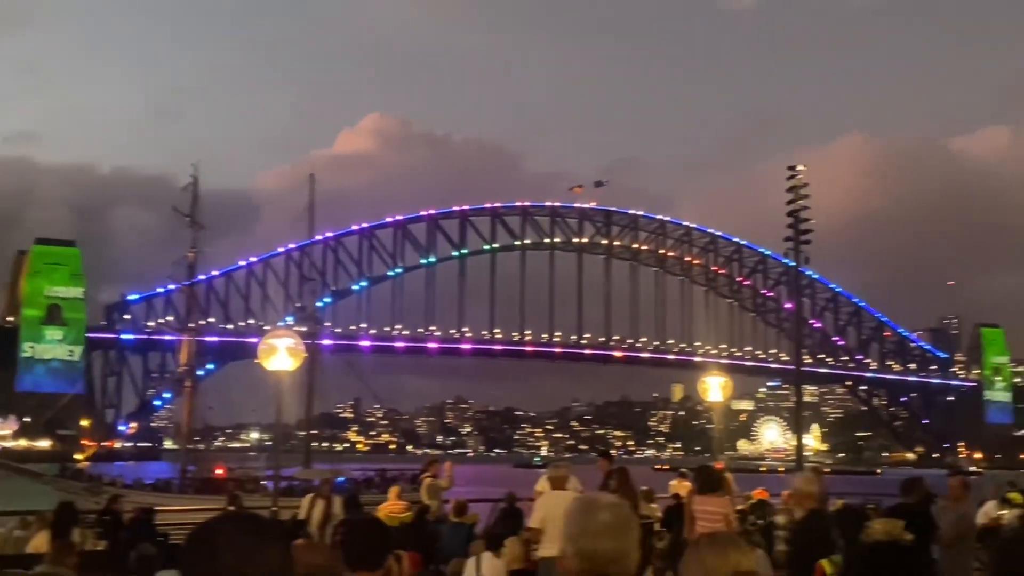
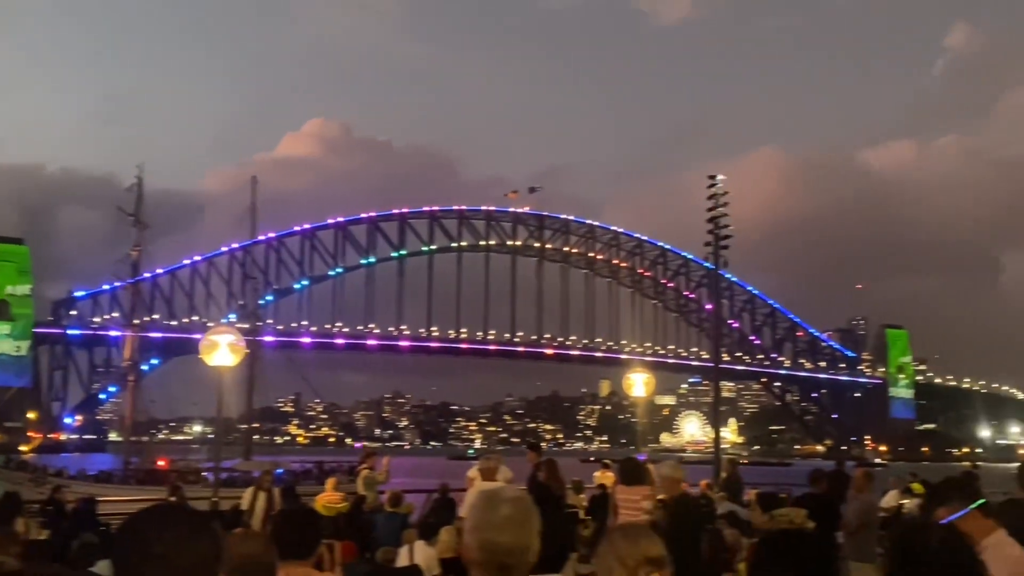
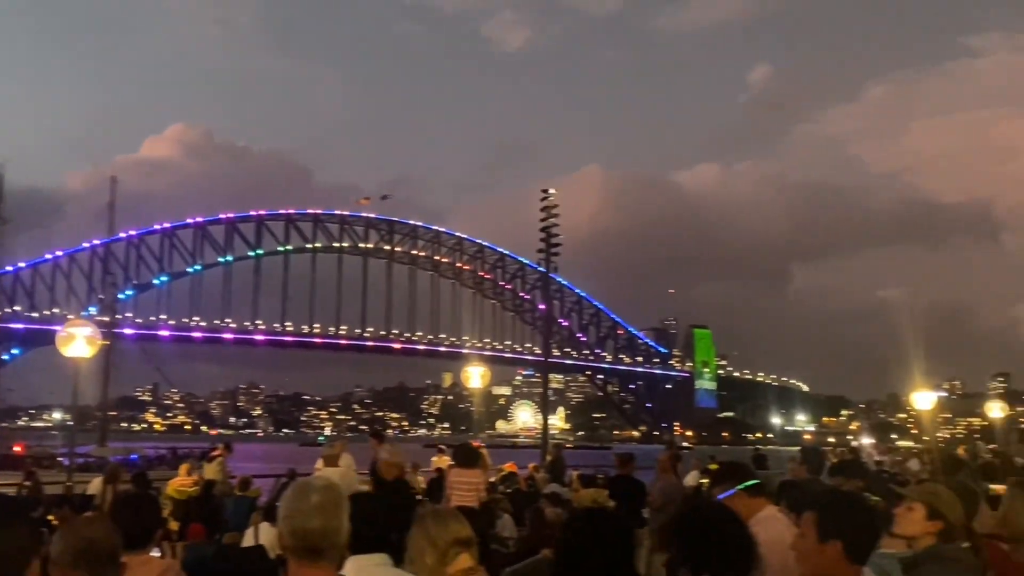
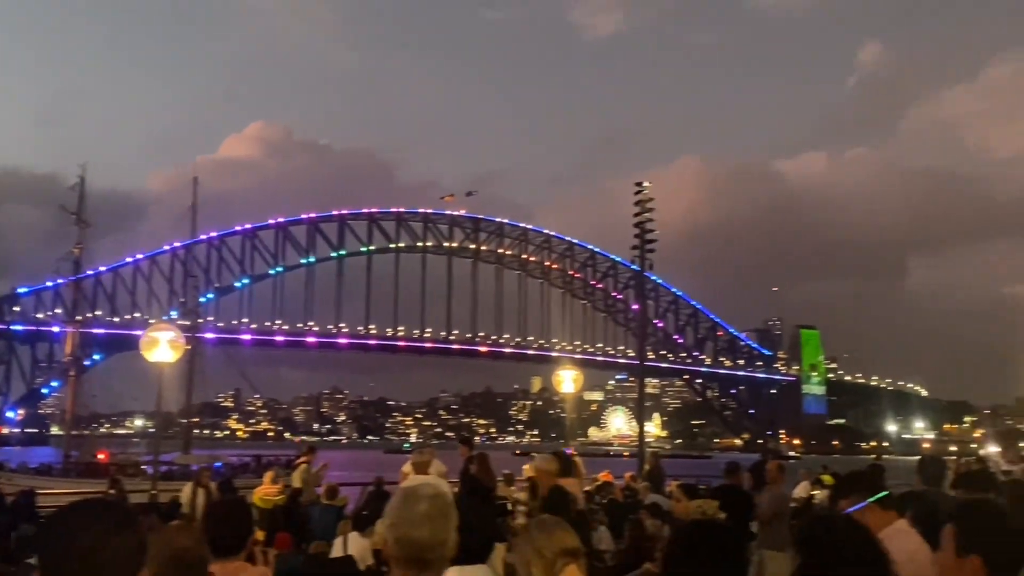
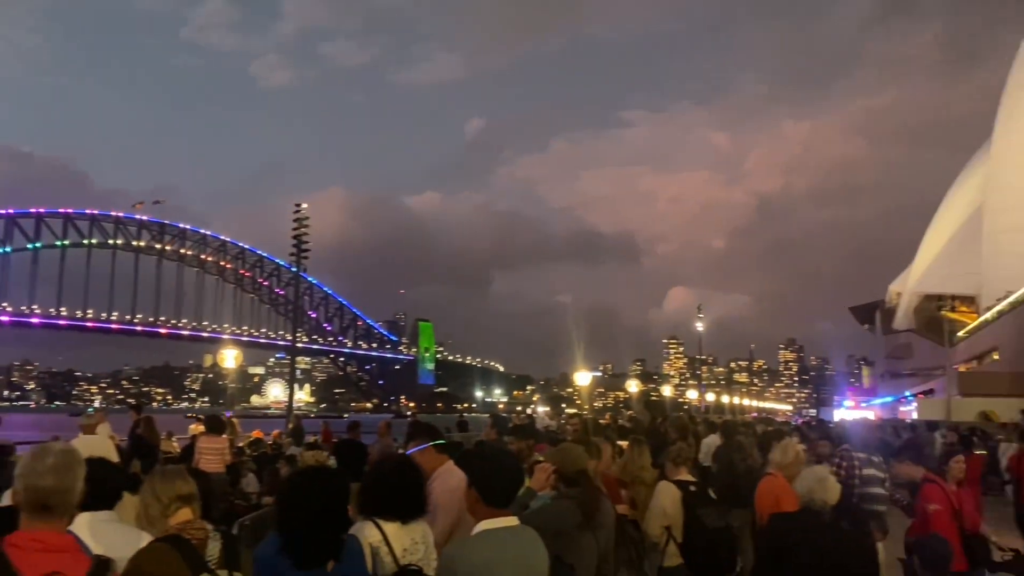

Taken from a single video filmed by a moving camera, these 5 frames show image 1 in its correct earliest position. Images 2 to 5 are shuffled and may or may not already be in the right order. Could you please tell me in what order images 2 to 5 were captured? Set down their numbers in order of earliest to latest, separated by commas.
2, 4, 3, 5
